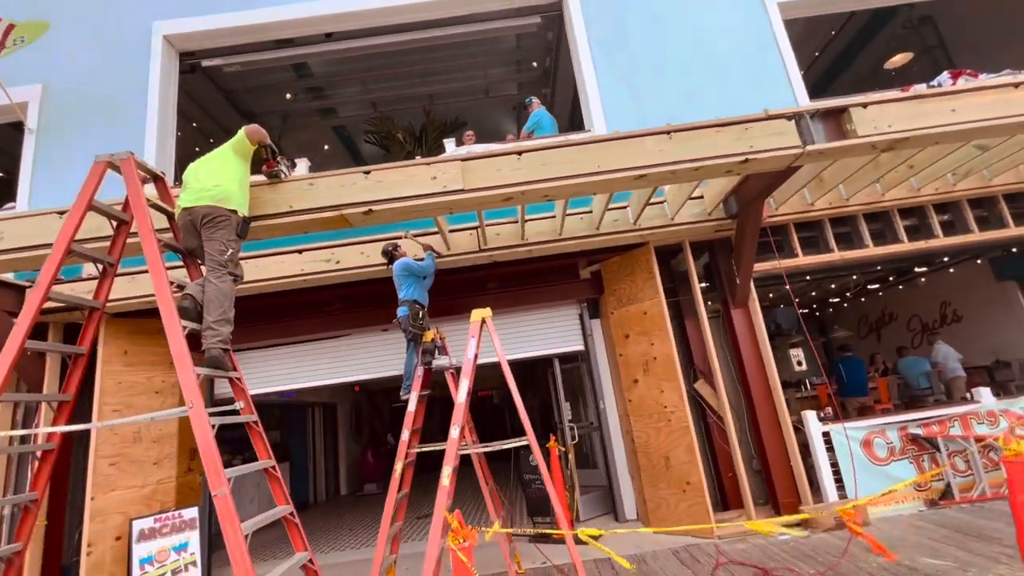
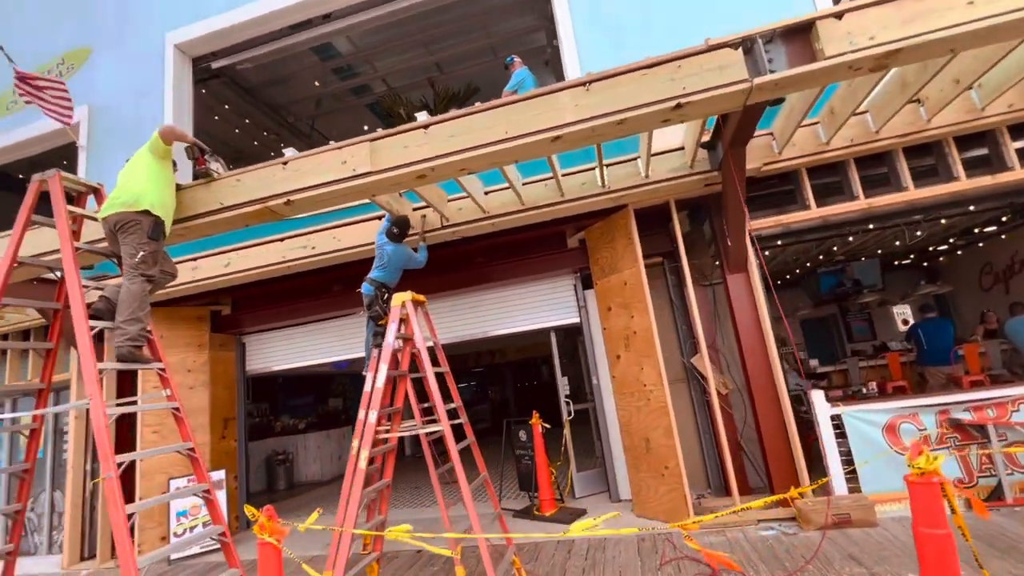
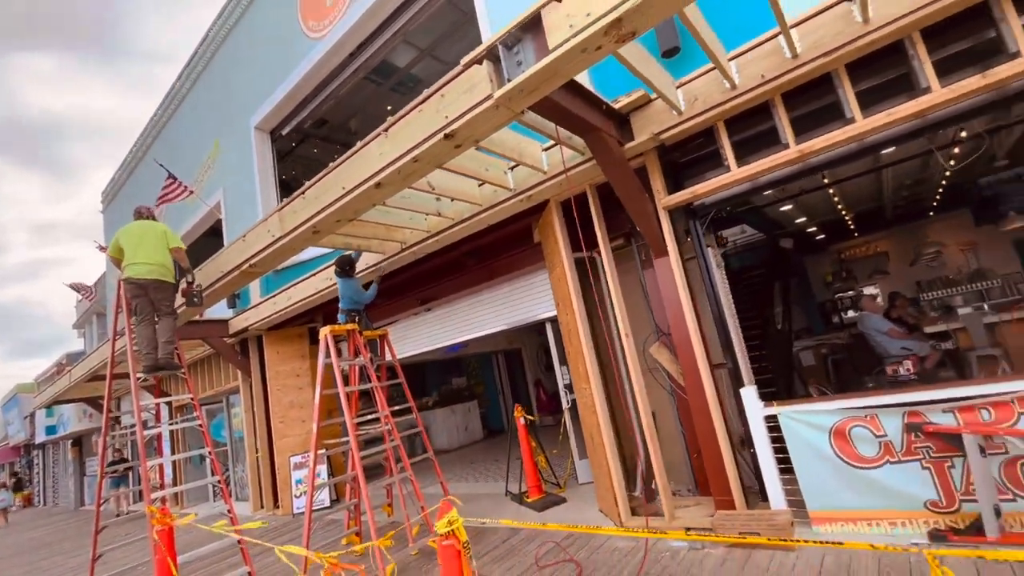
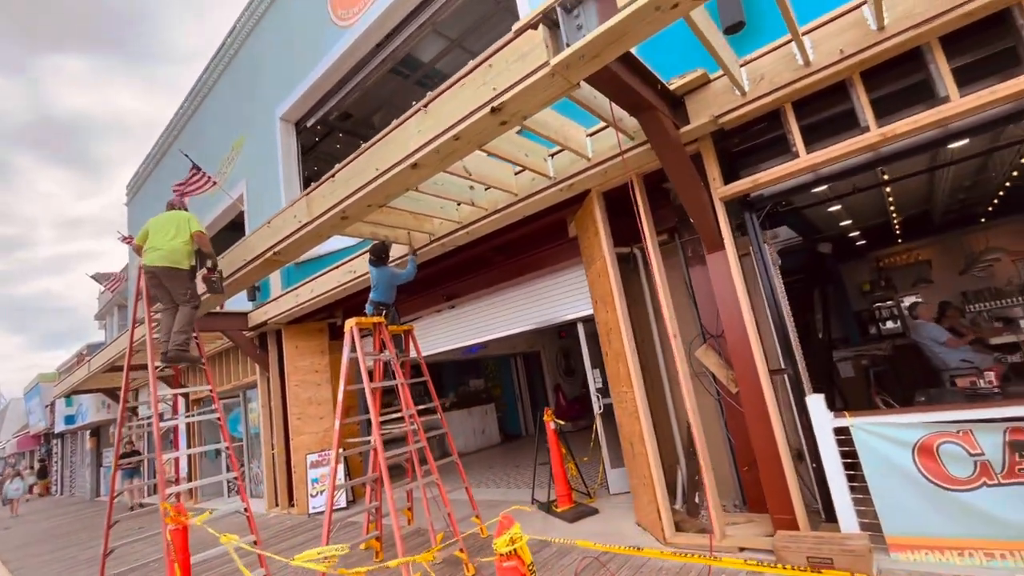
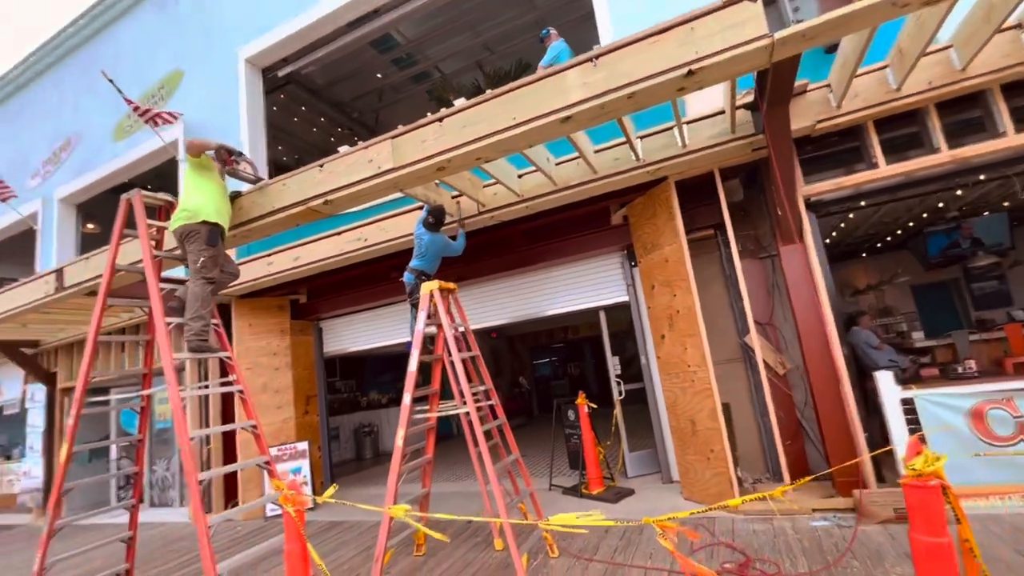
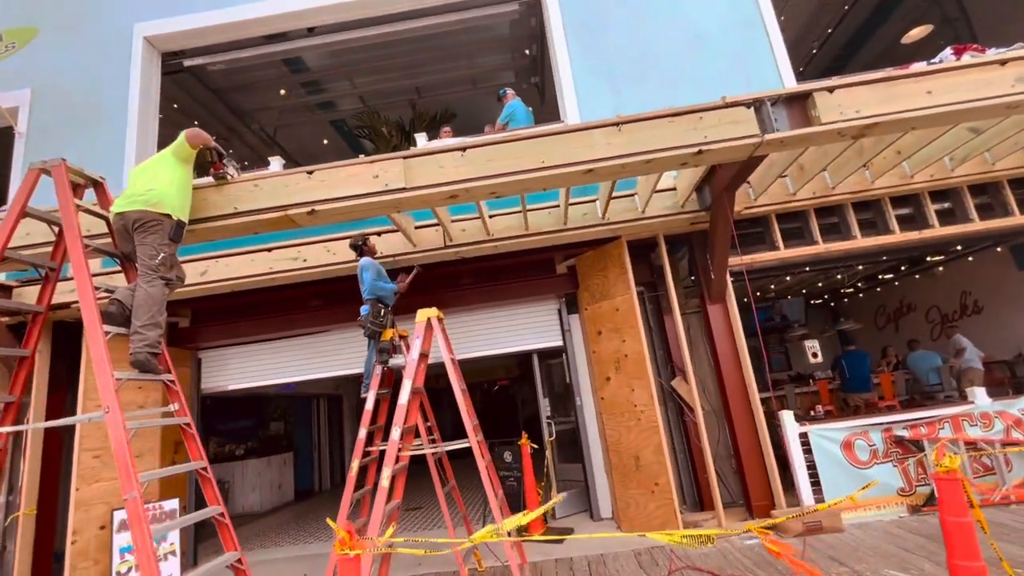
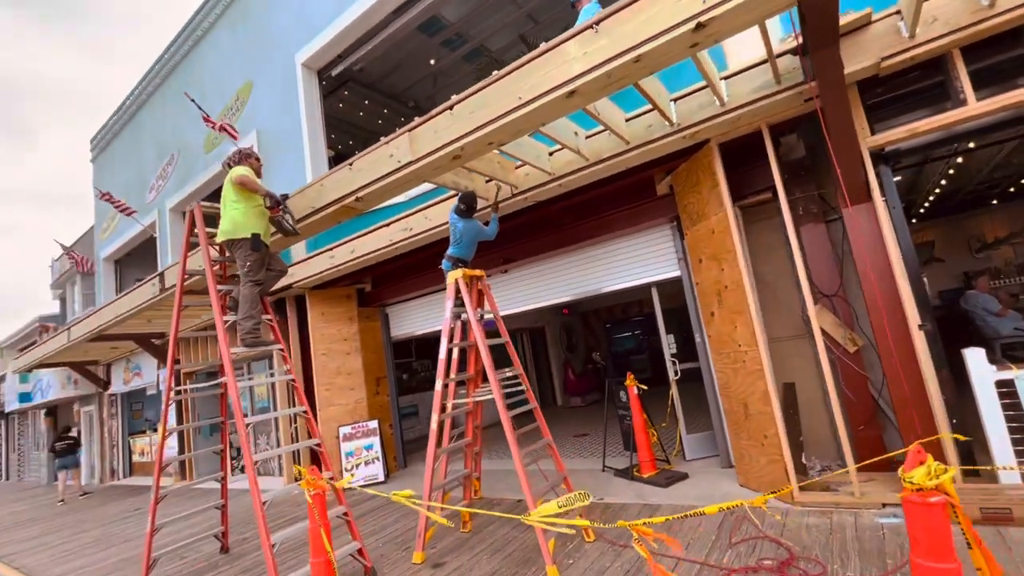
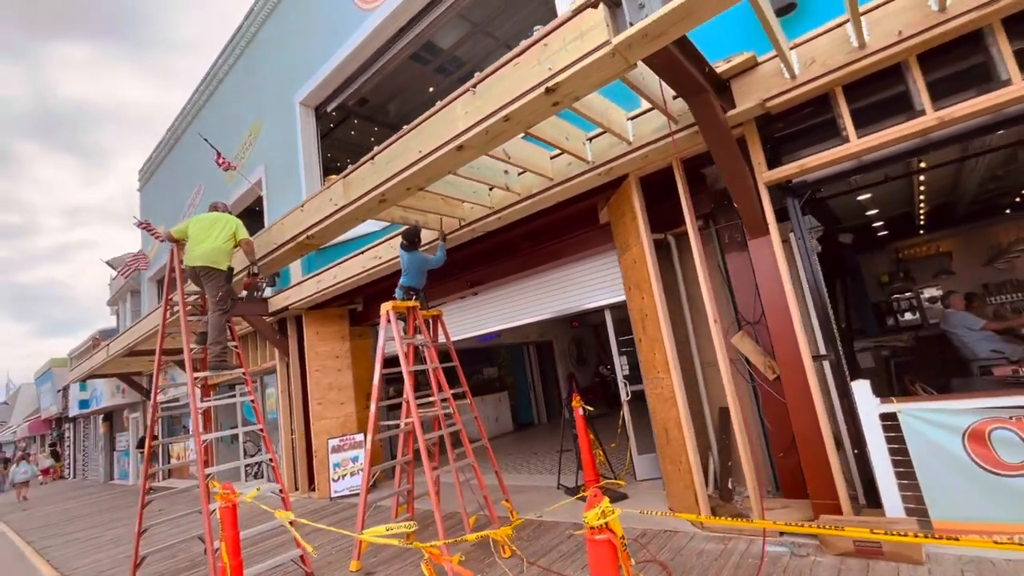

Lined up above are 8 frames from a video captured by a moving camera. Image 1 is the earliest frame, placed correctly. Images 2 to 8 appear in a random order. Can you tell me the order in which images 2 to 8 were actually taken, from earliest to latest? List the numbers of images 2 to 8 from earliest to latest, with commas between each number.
6, 2, 5, 7, 8, 4, 3
